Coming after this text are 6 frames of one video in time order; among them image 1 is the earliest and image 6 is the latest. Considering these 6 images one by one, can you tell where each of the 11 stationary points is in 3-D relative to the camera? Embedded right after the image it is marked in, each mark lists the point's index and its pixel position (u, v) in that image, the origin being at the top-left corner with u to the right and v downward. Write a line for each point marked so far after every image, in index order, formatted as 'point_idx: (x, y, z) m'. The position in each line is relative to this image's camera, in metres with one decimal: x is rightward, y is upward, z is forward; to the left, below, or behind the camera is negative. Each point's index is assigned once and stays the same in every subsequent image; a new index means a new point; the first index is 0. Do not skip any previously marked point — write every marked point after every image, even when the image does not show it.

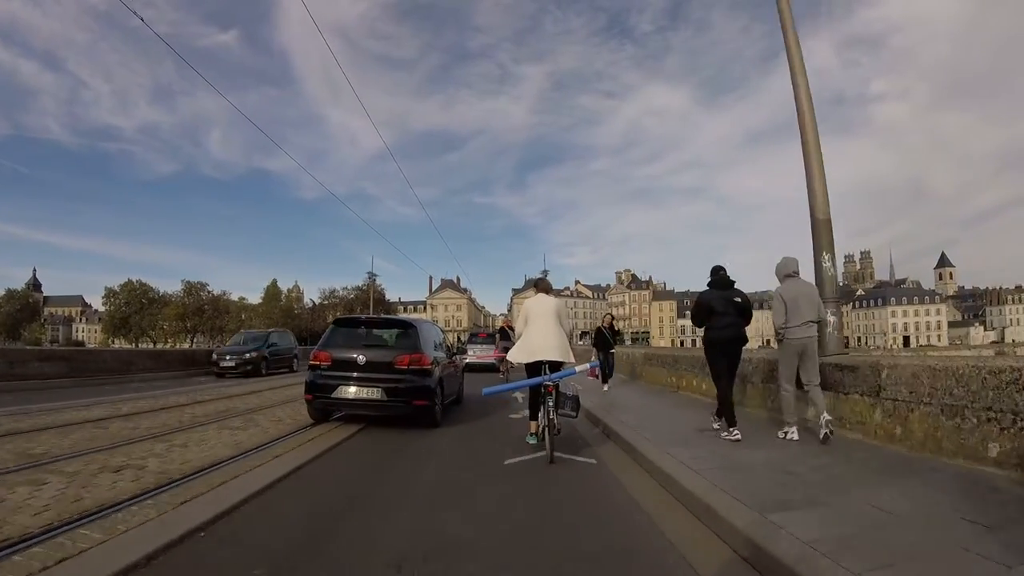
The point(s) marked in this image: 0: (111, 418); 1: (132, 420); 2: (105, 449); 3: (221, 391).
0: (-6.3, -2.1, +9.9) m
1: (-6.0, -2.1, +9.9) m
2: (-5.2, -2.1, +8.1) m
3: (-6.3, -2.1, +13.7) m
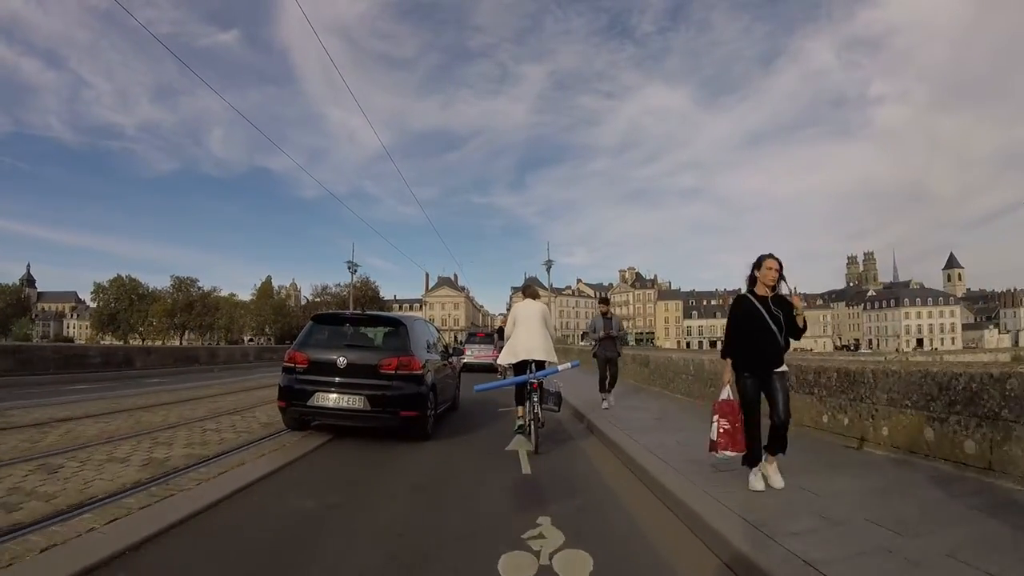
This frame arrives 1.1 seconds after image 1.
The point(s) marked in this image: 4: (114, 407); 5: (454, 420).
0: (-6.4, -2.0, +9.3) m
1: (-6.0, -2.0, +9.3) m
2: (-5.2, -2.0, +7.5) m
3: (-6.3, -2.0, +13.1) m
4: (-6.6, -1.9, +10.6) m
5: (-0.9, -2.0, +10.5) m
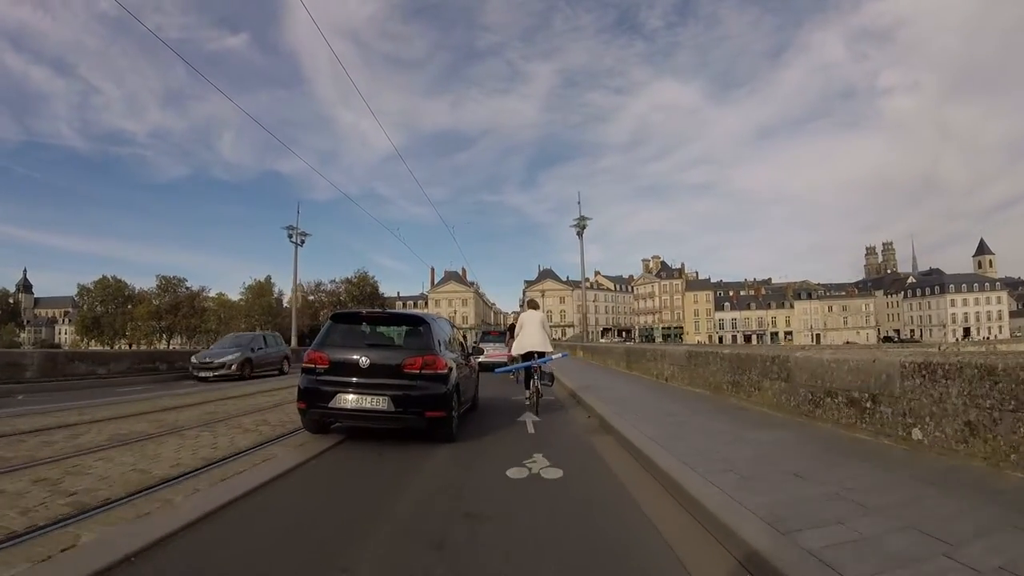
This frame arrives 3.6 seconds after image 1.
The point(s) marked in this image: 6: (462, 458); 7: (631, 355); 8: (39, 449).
0: (-6.1, -1.9, +8.1) m
1: (-5.8, -2.0, +8.0) m
2: (-5.0, -1.9, +6.2) m
3: (-6.0, -2.0, +11.9) m
4: (-6.4, -1.9, +9.3) m
5: (-0.7, -1.9, +9.1) m
6: (-0.6, -1.8, +6.8) m
7: (+3.1, -1.8, +16.8) m
8: (-5.5, -1.9, +6.9) m
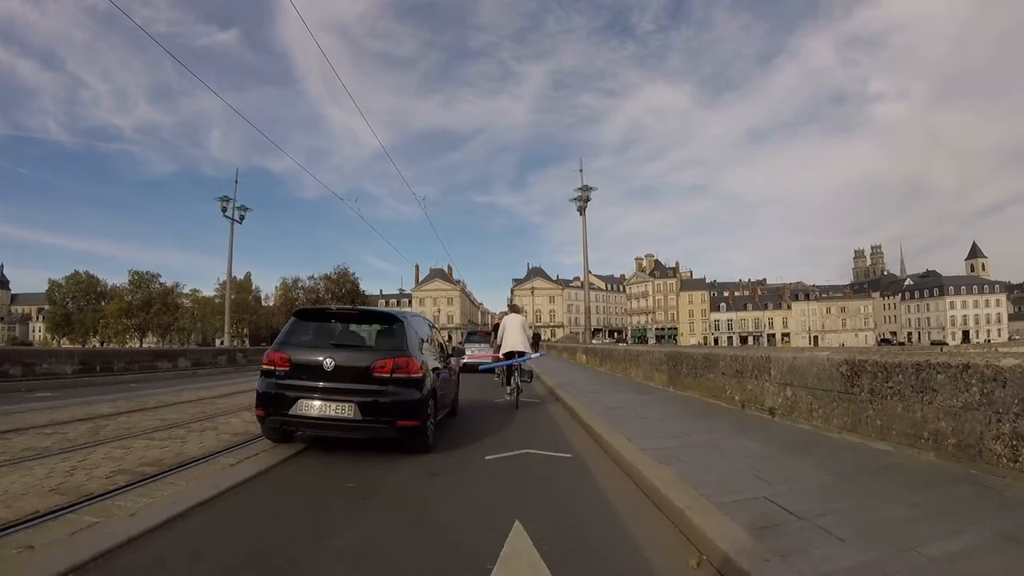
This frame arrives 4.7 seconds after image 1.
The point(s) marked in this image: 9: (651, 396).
0: (-6.3, -1.9, +7.4) m
1: (-6.0, -1.9, +7.3) m
2: (-5.2, -1.9, +5.6) m
3: (-6.3, -1.9, +11.2) m
4: (-6.6, -1.8, +8.6) m
5: (-0.9, -1.8, +8.5) m
6: (-0.8, -1.8, +6.1) m
7: (+2.8, -1.8, +16.2) m
8: (-5.7, -1.9, +6.2) m
9: (+2.4, -1.9, +11.0) m
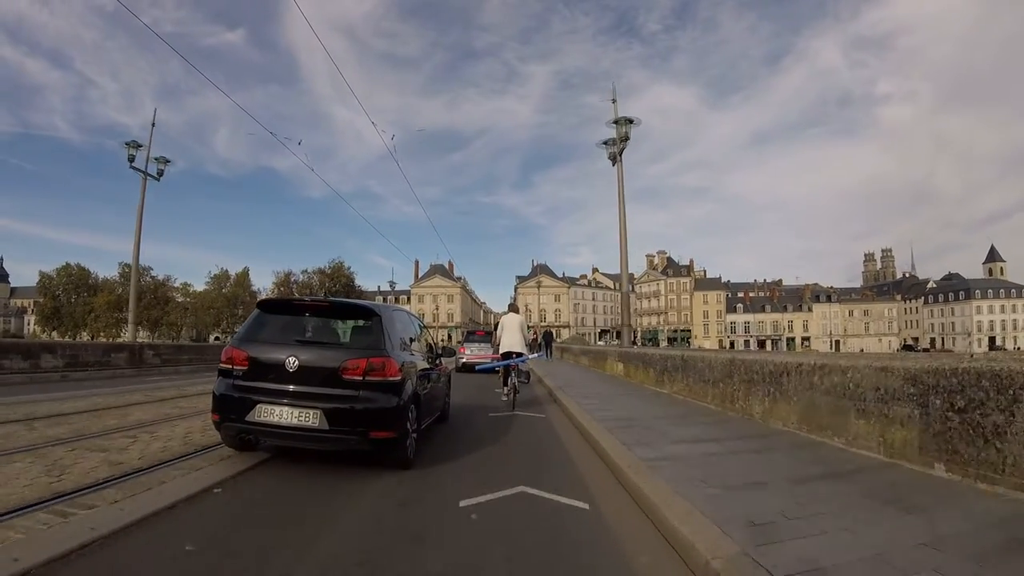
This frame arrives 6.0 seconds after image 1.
0: (-6.3, -1.7, +6.7) m
1: (-6.0, -1.8, +6.6) m
2: (-5.2, -1.8, +4.8) m
3: (-6.2, -1.8, +10.5) m
4: (-6.6, -1.7, +7.9) m
5: (-0.9, -1.8, +7.7) m
6: (-0.8, -1.7, +5.4) m
7: (+2.8, -1.8, +15.5) m
8: (-5.7, -1.8, +5.5) m
9: (+2.4, -1.9, +10.2) m
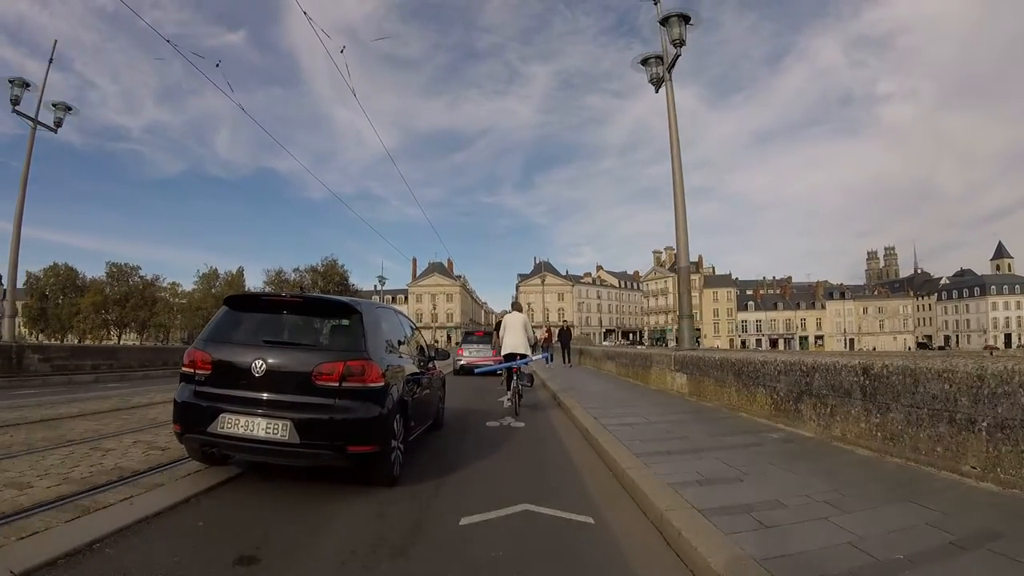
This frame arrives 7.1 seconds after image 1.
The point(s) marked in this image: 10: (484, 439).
0: (-6.3, -1.7, +6.2) m
1: (-5.9, -1.8, +6.1) m
2: (-5.2, -1.8, +4.4) m
3: (-6.2, -1.8, +10.0) m
4: (-6.6, -1.7, +7.4) m
5: (-0.8, -1.7, +7.3) m
6: (-0.8, -1.7, +4.9) m
7: (+2.9, -1.7, +14.9) m
8: (-5.7, -1.7, +5.0) m
9: (+2.4, -1.8, +9.7) m
10: (-0.3, -1.8, +7.5) m
